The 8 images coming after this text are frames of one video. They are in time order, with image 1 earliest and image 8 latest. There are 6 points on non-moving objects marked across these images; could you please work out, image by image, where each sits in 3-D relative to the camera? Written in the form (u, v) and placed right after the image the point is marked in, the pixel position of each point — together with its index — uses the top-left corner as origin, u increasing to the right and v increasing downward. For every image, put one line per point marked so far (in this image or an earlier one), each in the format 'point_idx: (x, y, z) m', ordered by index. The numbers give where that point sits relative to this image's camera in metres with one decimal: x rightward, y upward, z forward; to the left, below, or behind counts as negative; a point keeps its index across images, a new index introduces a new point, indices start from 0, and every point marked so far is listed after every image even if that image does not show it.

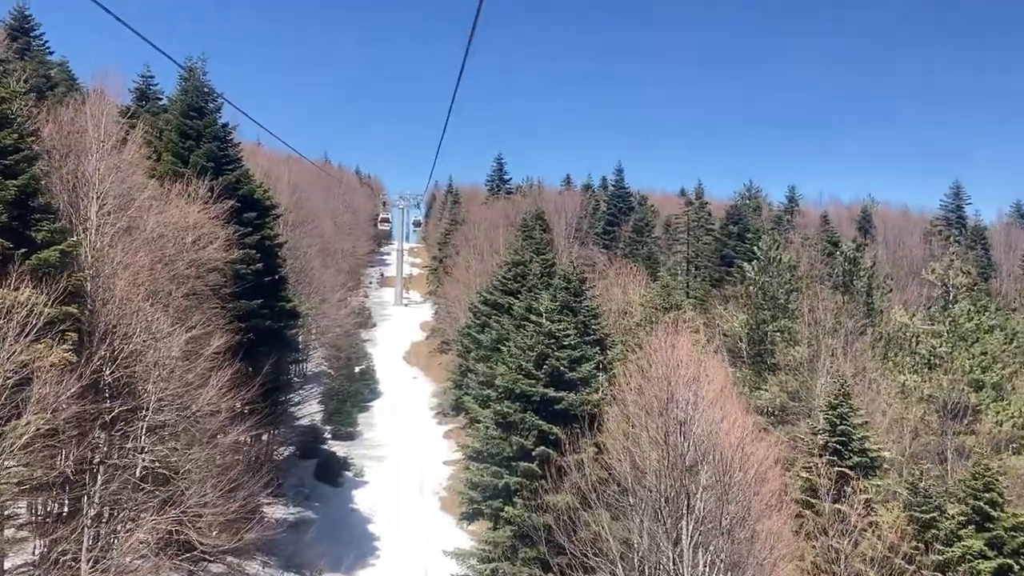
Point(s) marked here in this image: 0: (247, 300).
0: (-8.2, -0.4, +19.5) m
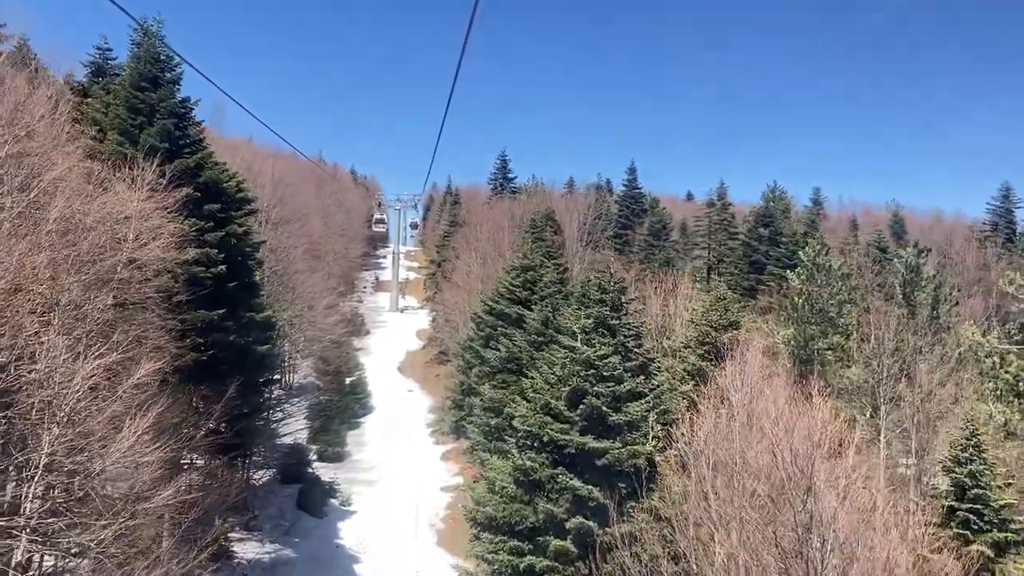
0: (-7.8, -0.6, +16.1) m
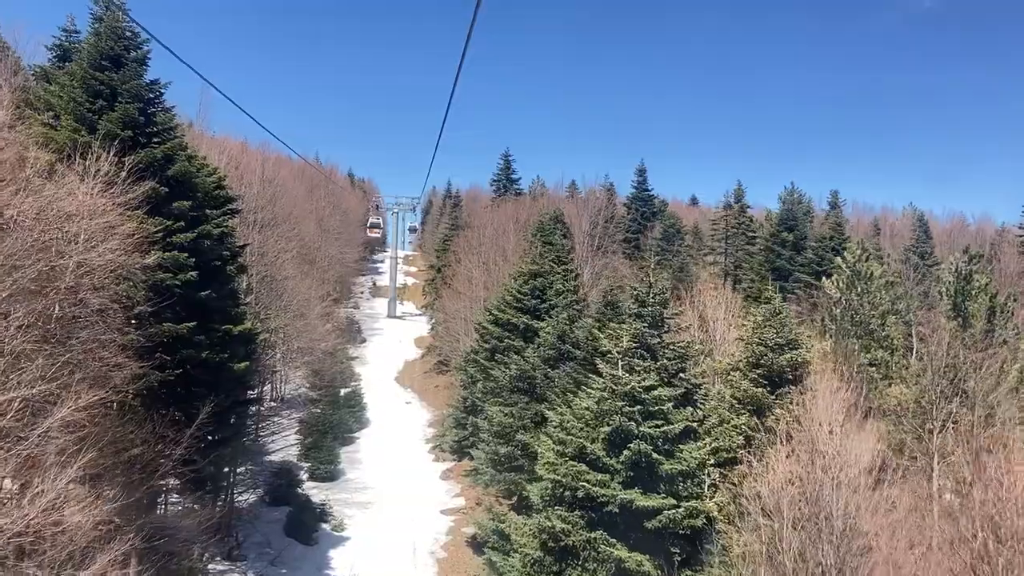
0: (-7.5, -0.8, +14.0) m
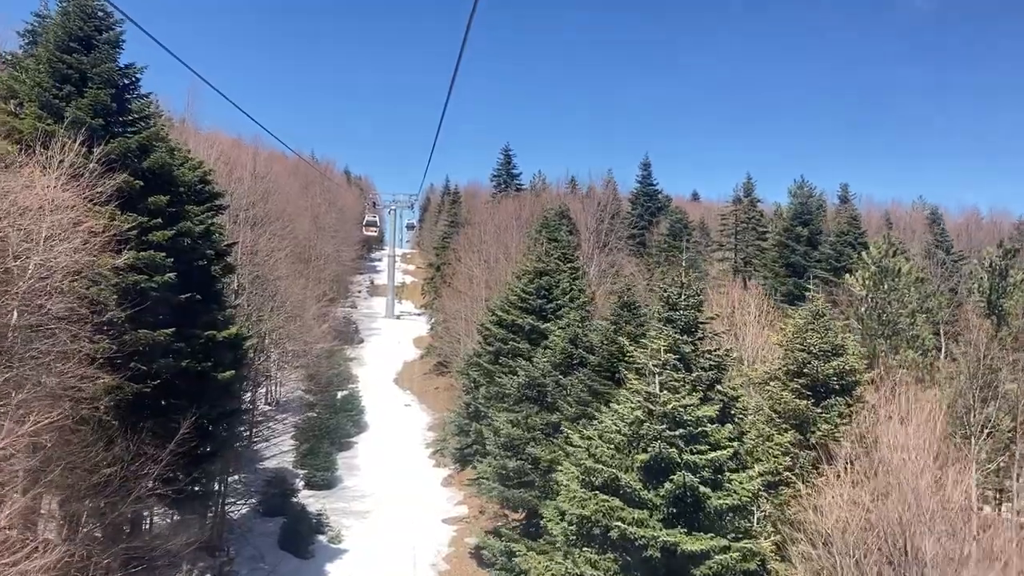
0: (-7.3, -0.9, +12.7) m
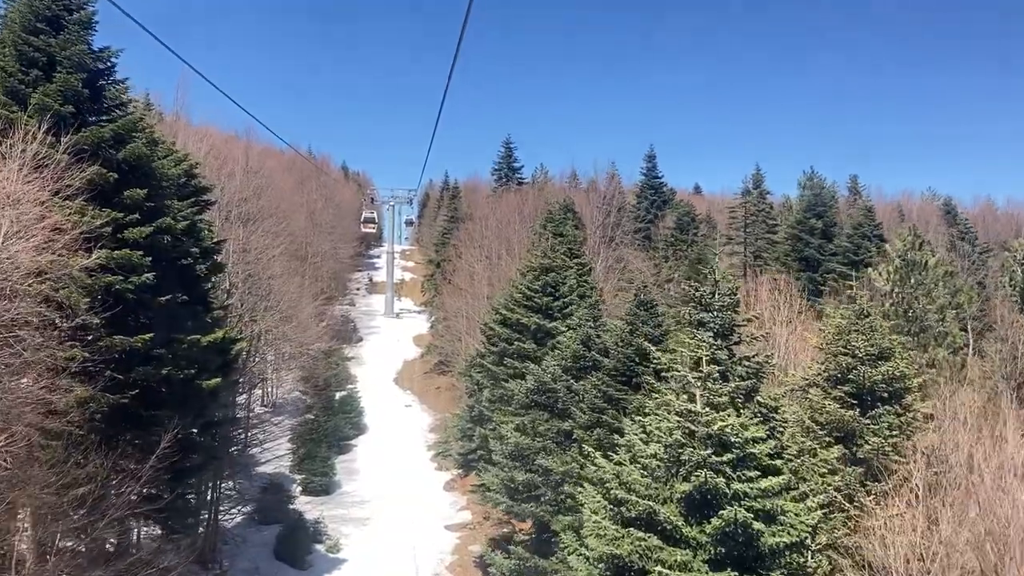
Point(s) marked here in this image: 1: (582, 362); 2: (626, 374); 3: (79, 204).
0: (-7.1, -0.9, +11.7) m
1: (+1.5, -1.6, +13.8) m
2: (+2.3, -1.7, +12.8) m
3: (-7.5, +1.4, +11.0) m
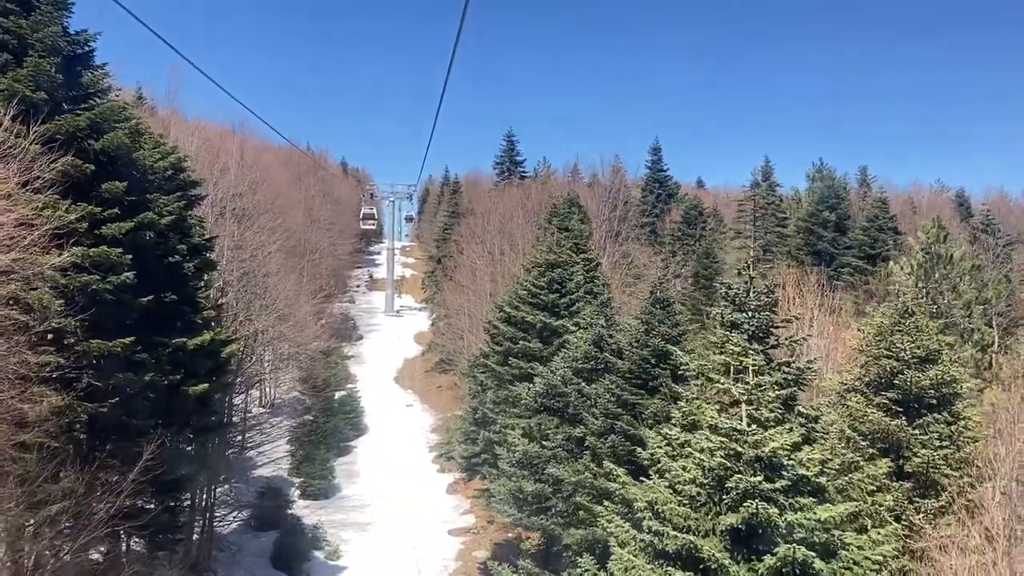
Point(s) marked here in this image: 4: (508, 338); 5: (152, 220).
0: (-7.0, -0.9, +10.9) m
1: (+1.7, -1.5, +13.0) m
2: (+2.5, -1.7, +11.9) m
3: (-7.4, +1.4, +10.1) m
4: (-0.1, -1.6, +19.7) m
5: (-6.8, +1.3, +12.0) m
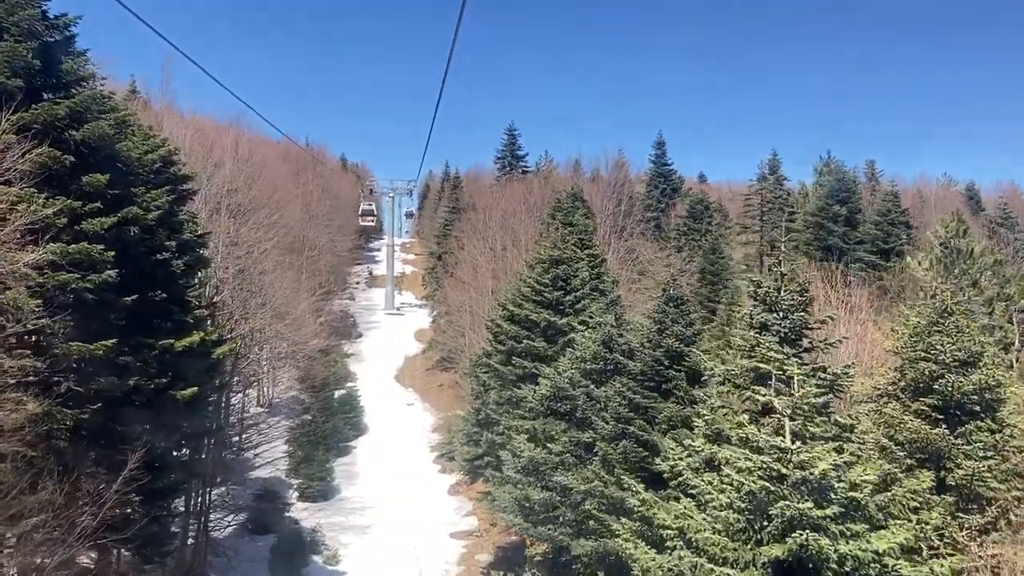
0: (-6.9, -0.9, +10.3) m
1: (+1.8, -1.5, +12.4) m
2: (+2.6, -1.6, +11.3) m
3: (-7.3, +1.4, +9.5) m
4: (0.0, -1.5, +19.1) m
5: (-6.7, +1.3, +11.3) m
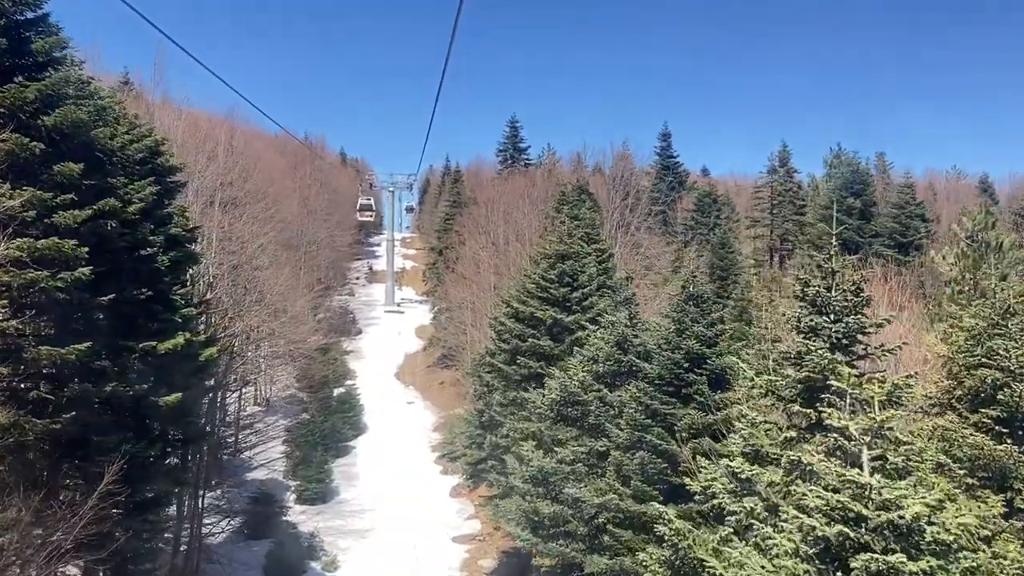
0: (-6.8, -0.9, +9.4) m
1: (+1.9, -1.4, +11.5) m
2: (+2.7, -1.6, +10.5) m
3: (-7.2, +1.5, +8.7) m
4: (+0.1, -1.4, +18.3) m
5: (-6.6, +1.3, +10.5) m
